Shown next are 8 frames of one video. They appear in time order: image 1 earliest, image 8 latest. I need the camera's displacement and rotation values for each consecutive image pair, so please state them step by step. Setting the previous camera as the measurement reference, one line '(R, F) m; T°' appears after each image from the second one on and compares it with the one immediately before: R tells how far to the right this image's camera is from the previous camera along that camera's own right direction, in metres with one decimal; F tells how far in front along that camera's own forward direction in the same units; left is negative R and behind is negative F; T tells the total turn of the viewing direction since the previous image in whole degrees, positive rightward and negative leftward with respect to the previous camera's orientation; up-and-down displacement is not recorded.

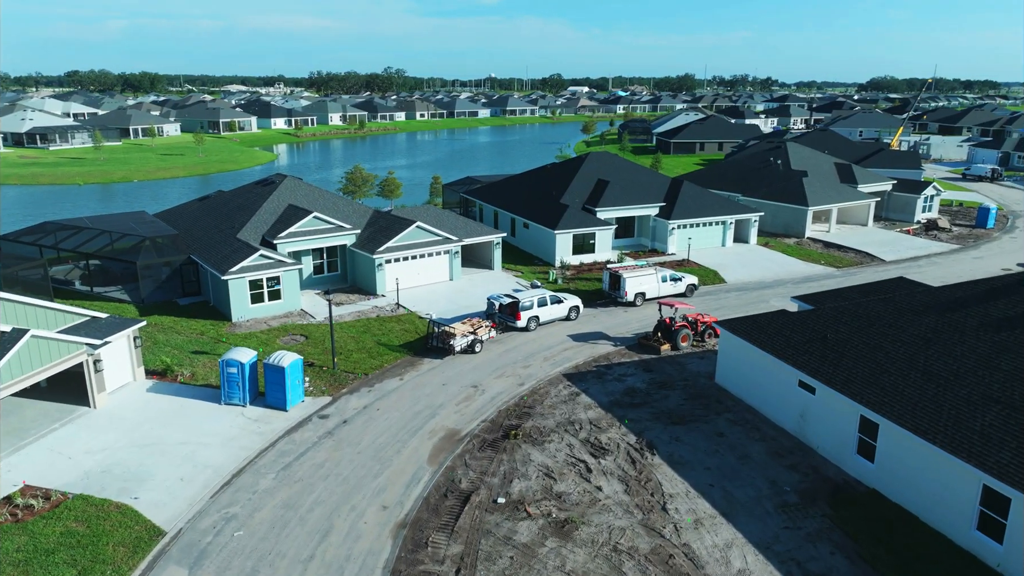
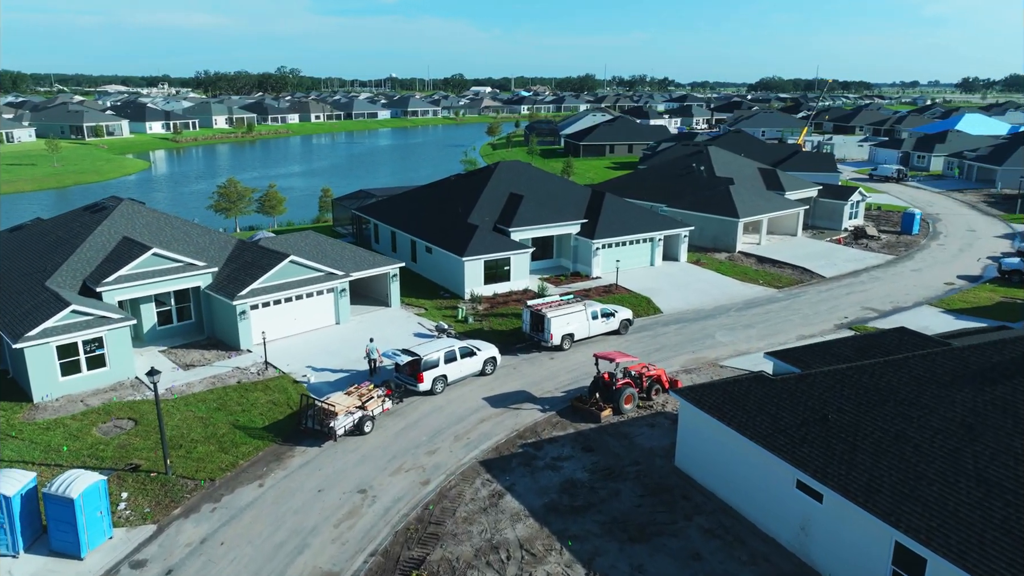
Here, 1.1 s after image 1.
(+0.4, +5.9) m; +7°
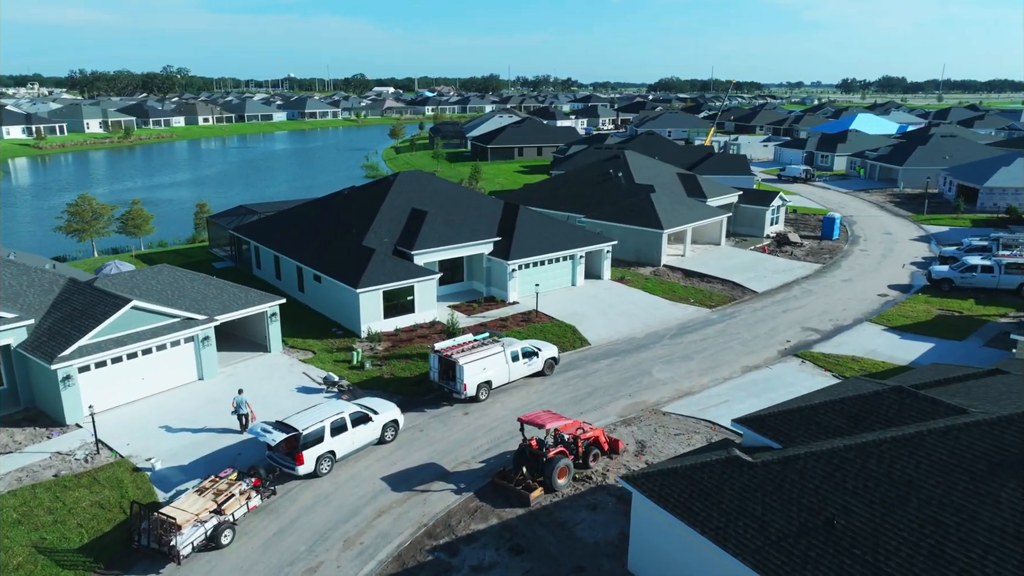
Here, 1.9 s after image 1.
(+0.3, +4.4) m; +7°
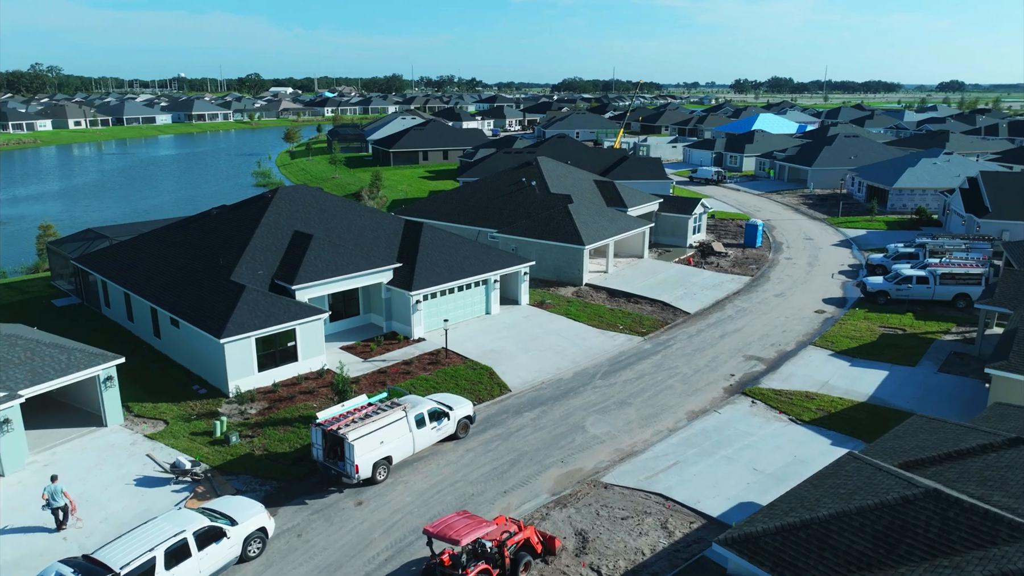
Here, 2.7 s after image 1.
(+0.3, +4.4) m; +7°
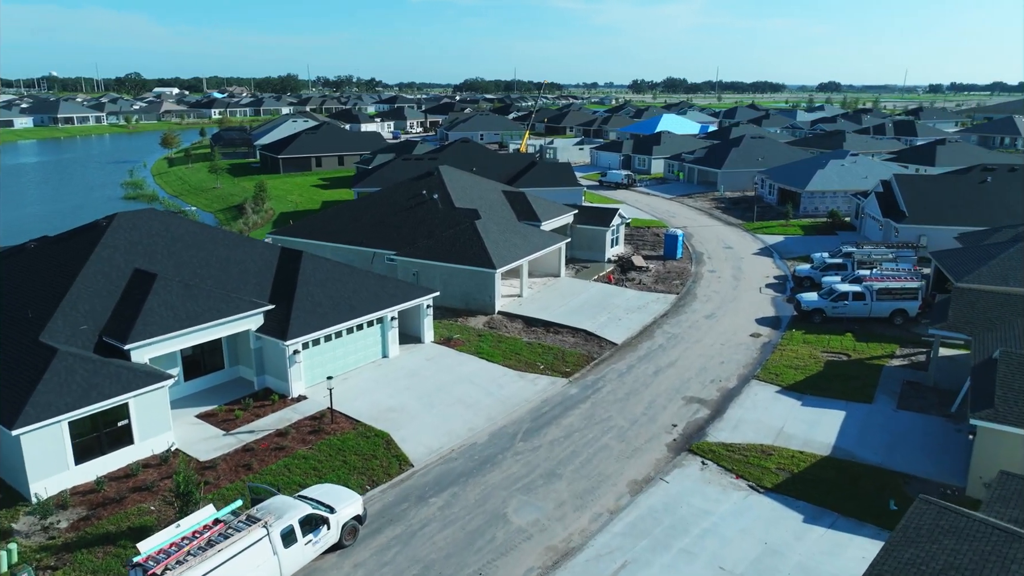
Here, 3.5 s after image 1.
(+0.3, +4.4) m; +7°
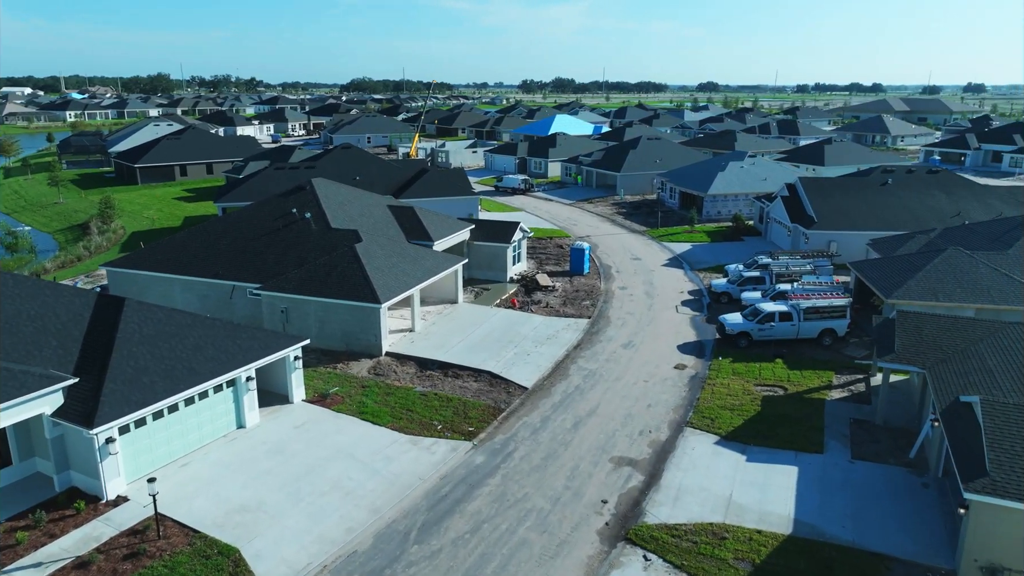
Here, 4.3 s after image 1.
(+0.4, +4.4) m; +8°
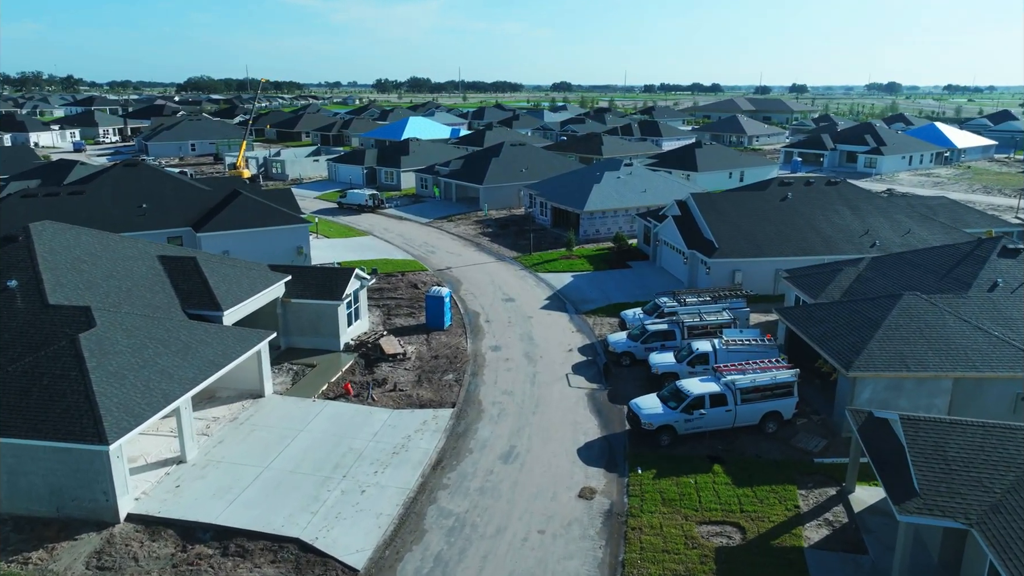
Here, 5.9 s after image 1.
(+1.2, +8.8) m; +11°
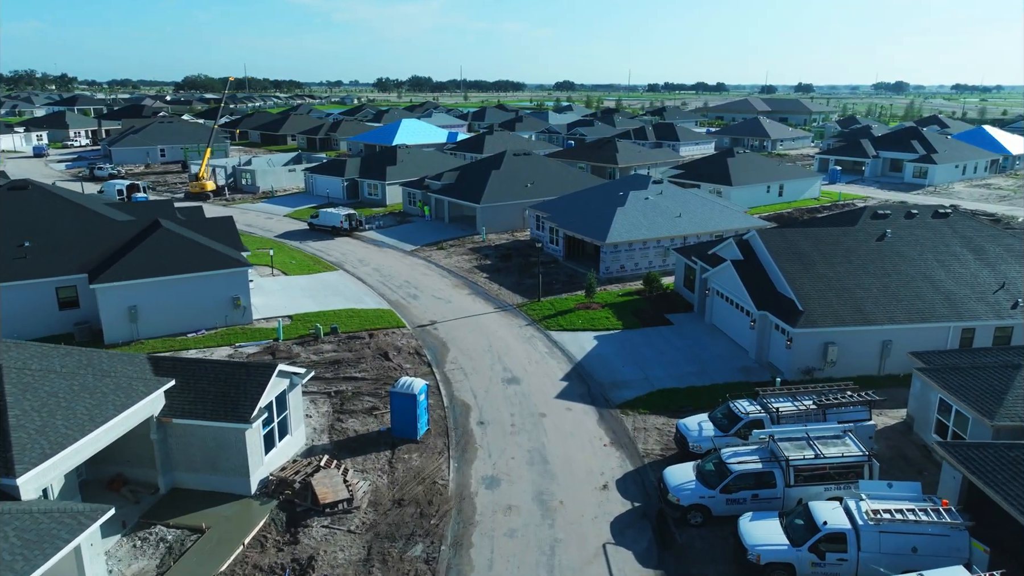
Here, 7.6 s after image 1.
(-0.1, +9.6) m; 0°
